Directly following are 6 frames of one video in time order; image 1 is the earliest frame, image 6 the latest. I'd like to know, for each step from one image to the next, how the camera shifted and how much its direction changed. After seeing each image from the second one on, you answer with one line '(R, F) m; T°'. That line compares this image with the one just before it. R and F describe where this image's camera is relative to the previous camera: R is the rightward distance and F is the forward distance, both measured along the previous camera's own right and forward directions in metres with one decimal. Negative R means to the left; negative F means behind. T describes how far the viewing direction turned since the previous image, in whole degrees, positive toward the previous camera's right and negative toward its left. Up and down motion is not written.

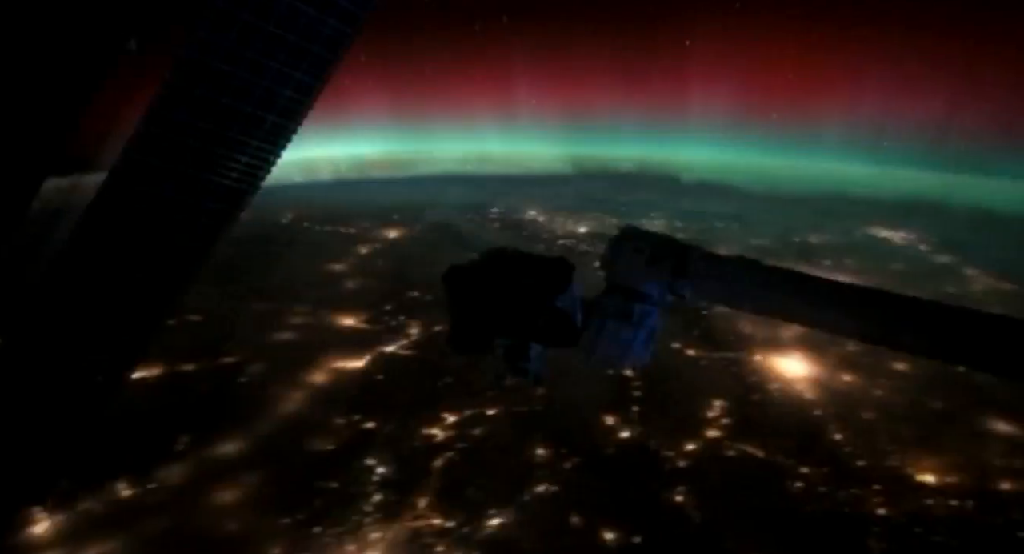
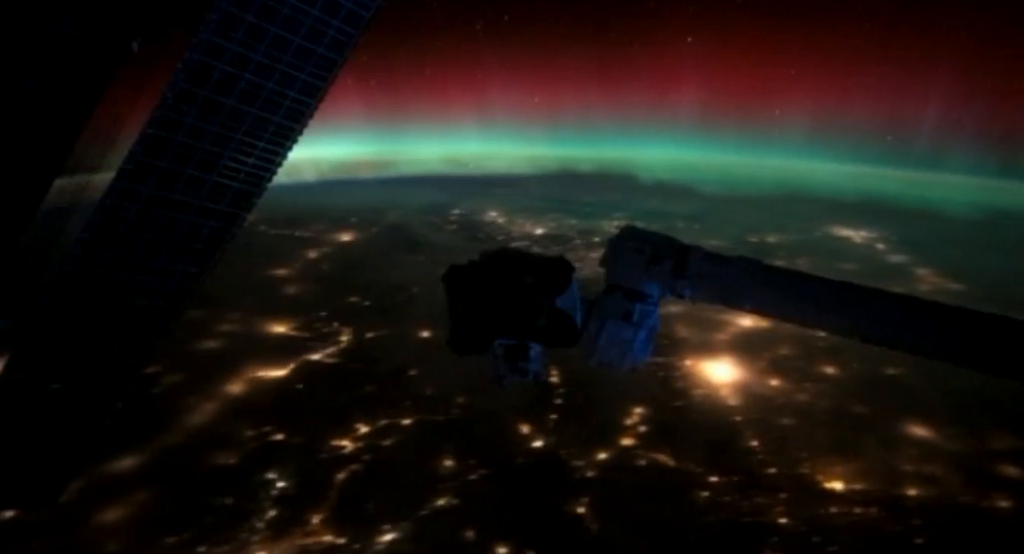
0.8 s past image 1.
(+0.7, +0.1) m; +1°
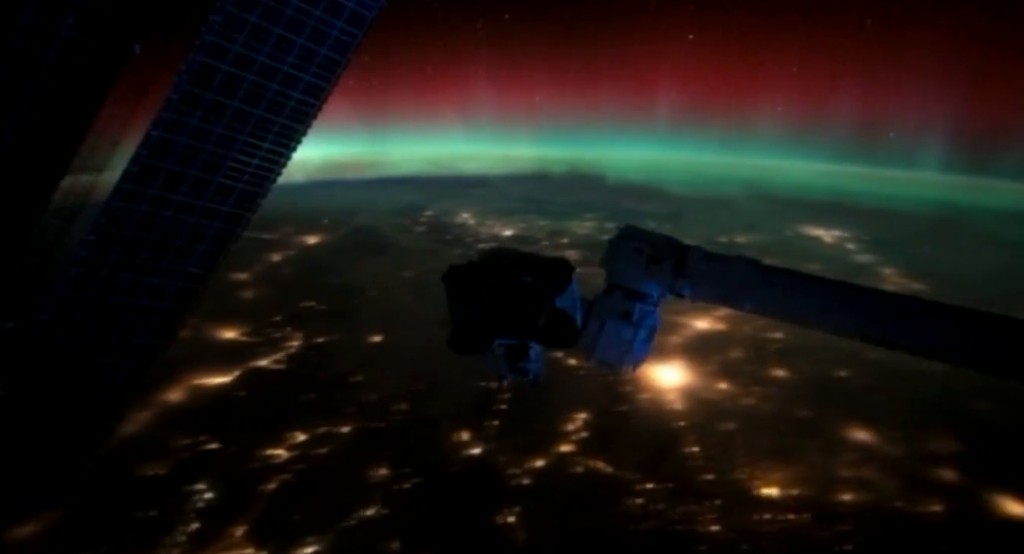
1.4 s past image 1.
(+0.5, +0.1) m; +1°
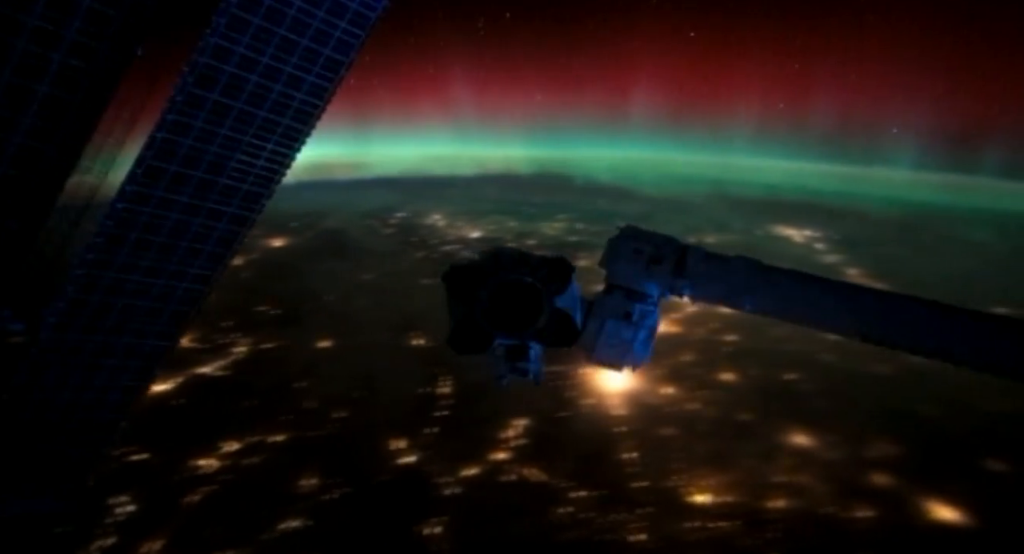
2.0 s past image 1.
(+0.5, +0.1) m; +1°
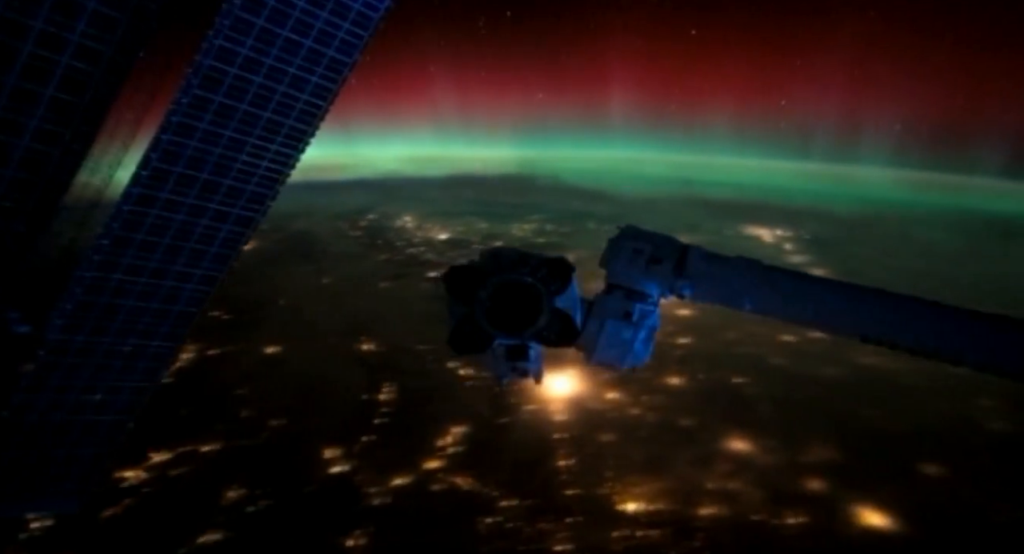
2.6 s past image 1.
(+0.5, +0.1) m; +1°
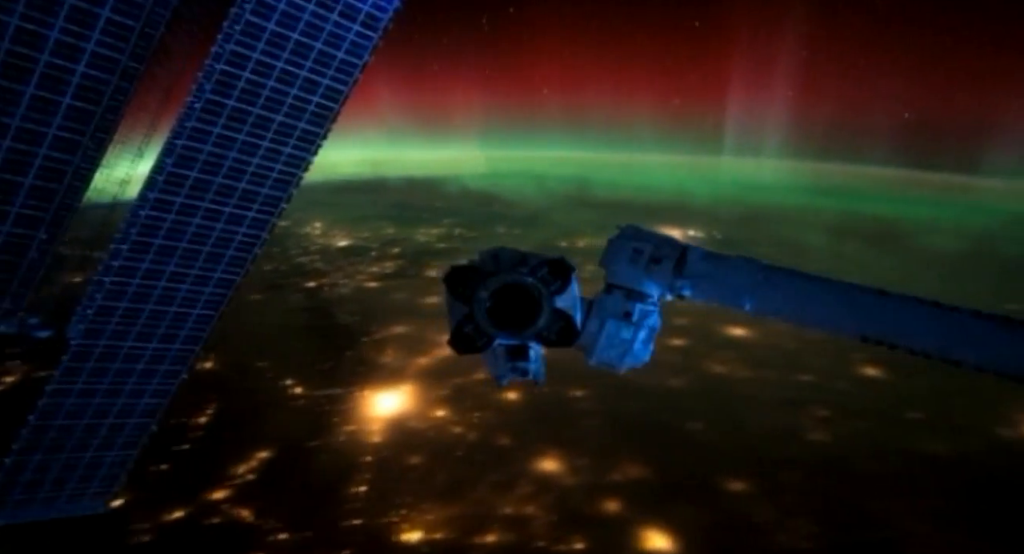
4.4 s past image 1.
(+1.4, +0.2) m; +2°
